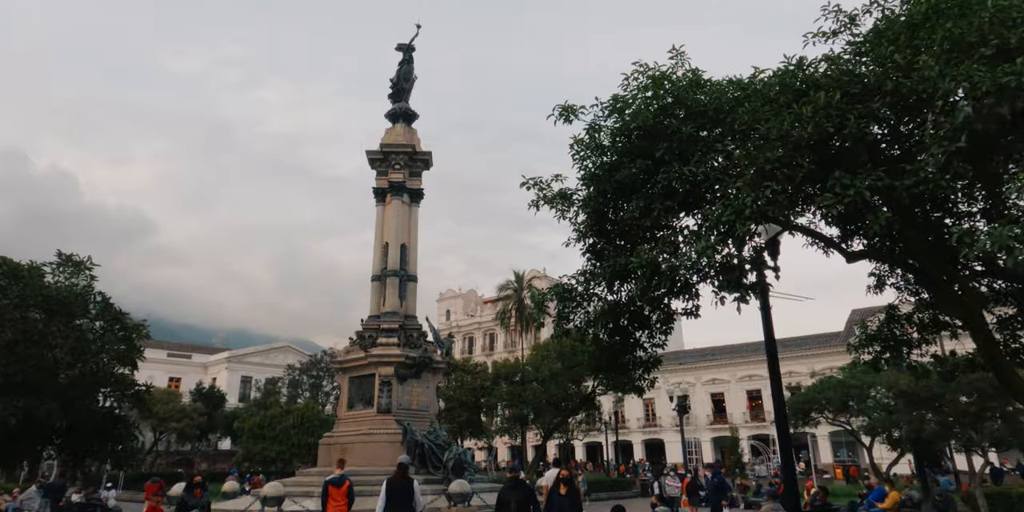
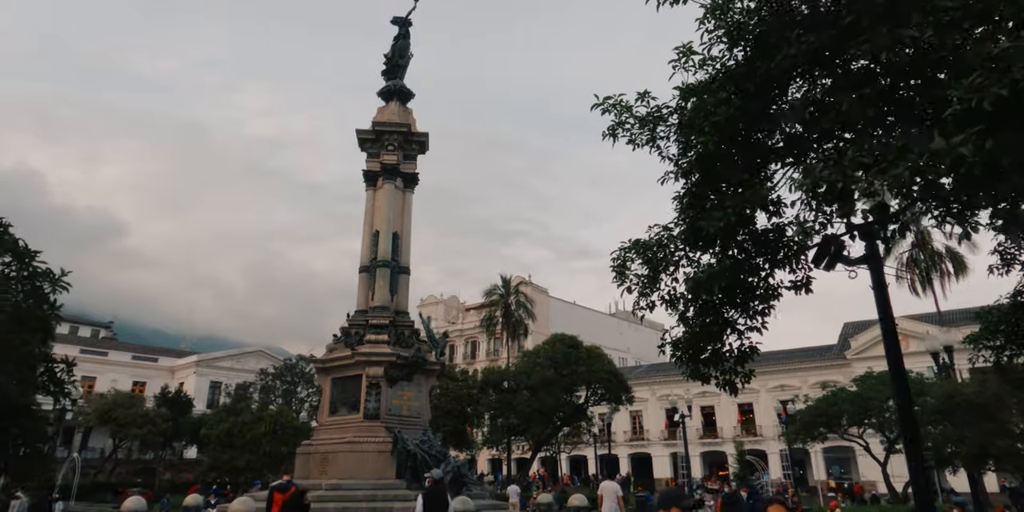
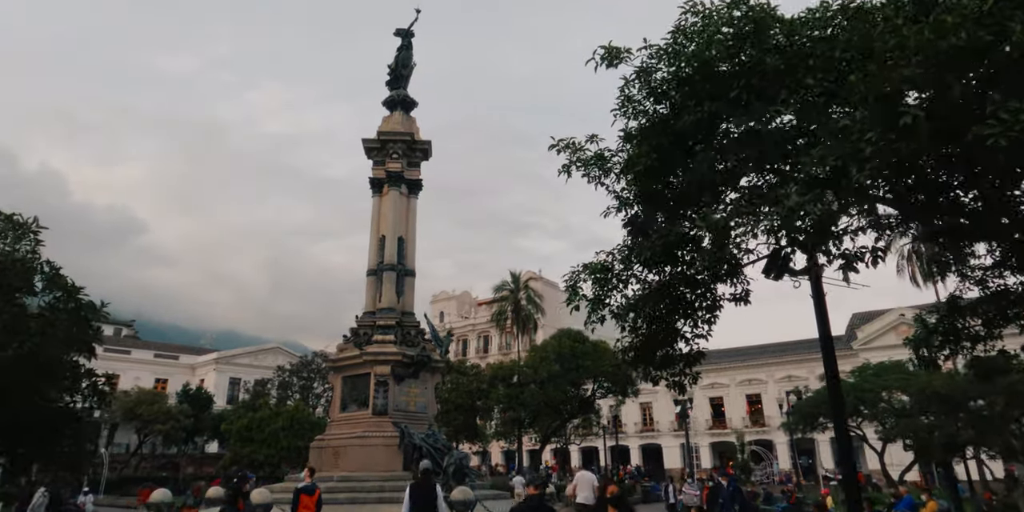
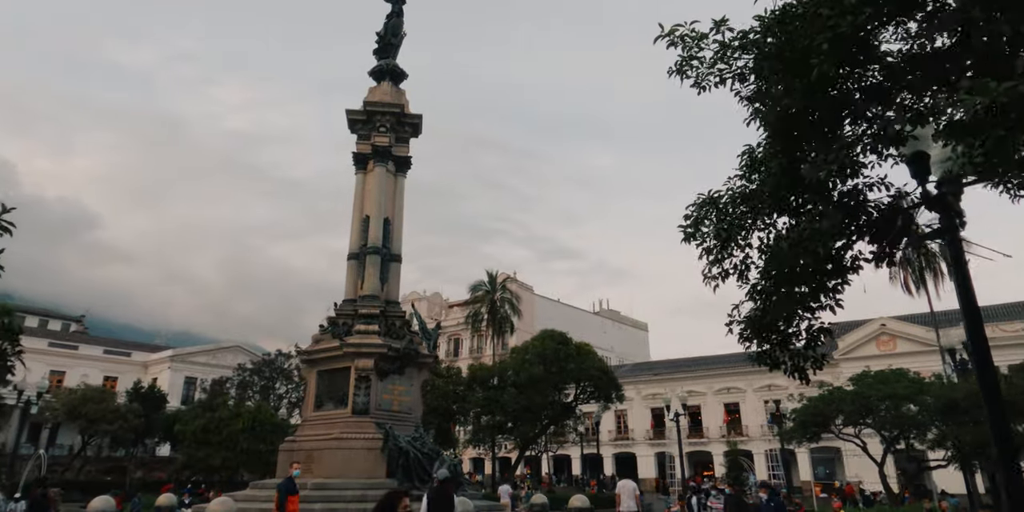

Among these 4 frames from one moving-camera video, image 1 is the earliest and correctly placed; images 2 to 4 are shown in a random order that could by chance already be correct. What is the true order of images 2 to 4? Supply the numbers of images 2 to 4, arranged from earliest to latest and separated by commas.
3, 2, 4
